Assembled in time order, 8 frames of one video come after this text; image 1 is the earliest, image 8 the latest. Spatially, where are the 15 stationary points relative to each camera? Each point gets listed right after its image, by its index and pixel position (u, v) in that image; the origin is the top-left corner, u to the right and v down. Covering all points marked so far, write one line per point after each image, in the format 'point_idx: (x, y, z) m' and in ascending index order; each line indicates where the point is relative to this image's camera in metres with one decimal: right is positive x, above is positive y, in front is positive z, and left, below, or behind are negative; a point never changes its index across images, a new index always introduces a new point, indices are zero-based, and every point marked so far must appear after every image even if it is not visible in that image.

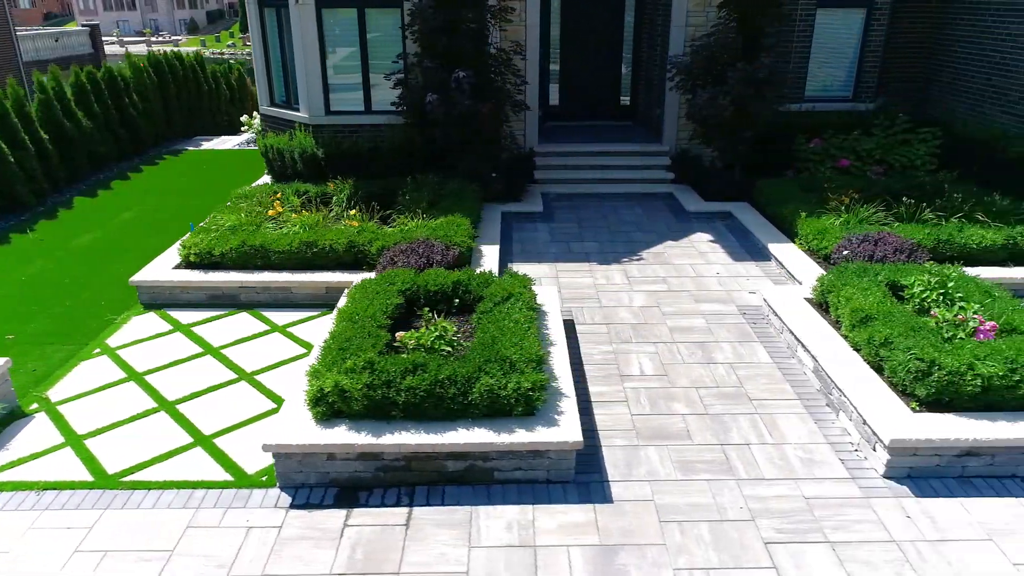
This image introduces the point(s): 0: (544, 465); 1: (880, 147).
0: (+0.2, -1.0, +4.1) m
1: (+4.3, +1.7, +8.7) m
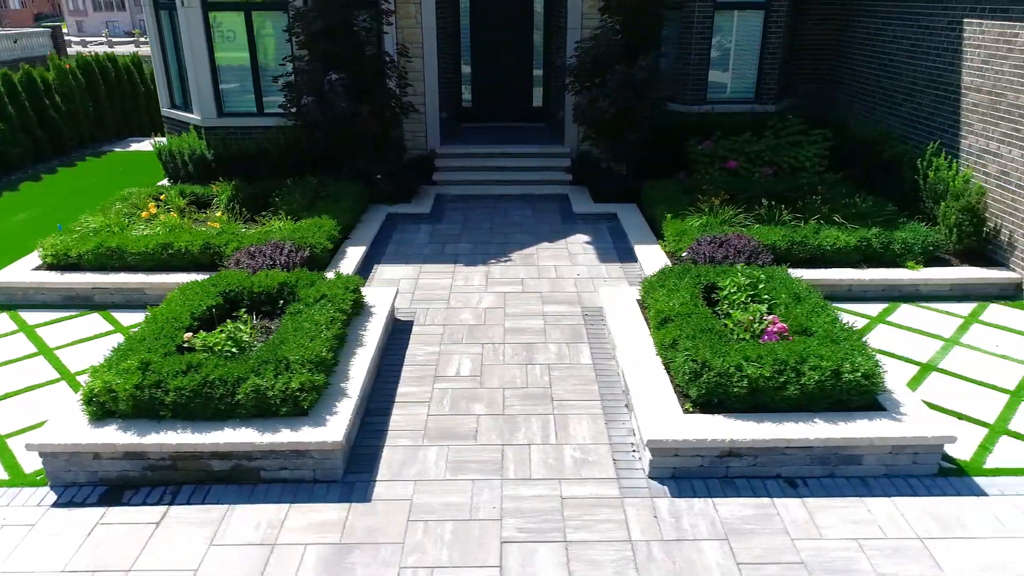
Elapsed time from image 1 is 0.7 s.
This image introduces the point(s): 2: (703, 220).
0: (-1.1, -1.0, +4.1) m
1: (+3.1, +1.7, +8.7) m
2: (+1.8, +0.6, +6.9) m
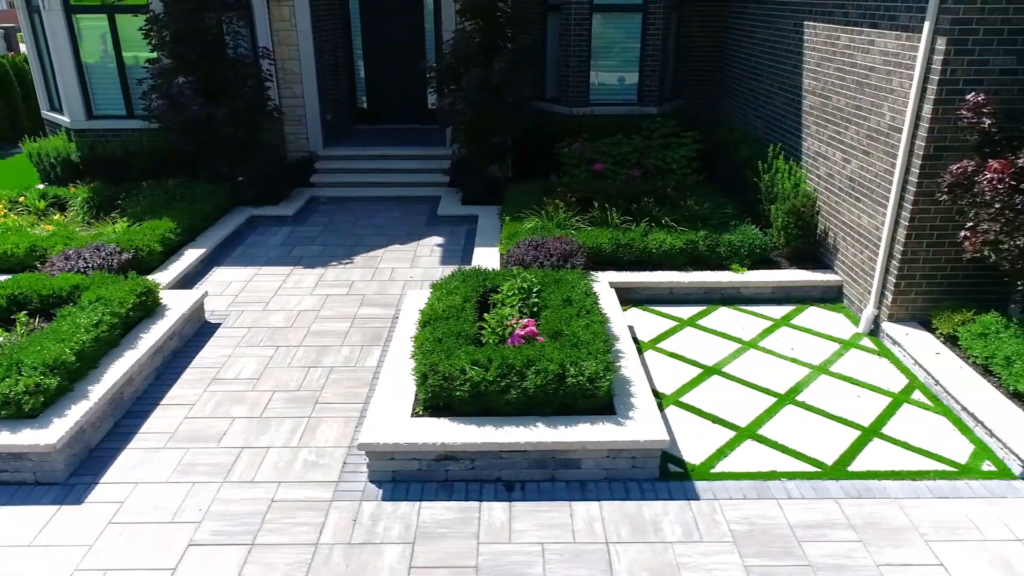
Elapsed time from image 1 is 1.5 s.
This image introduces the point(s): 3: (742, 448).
0: (-2.7, -1.0, +4.2) m
1: (+1.5, +1.6, +8.7) m
2: (+0.2, +0.6, +7.0) m
3: (+1.4, -1.0, +4.5) m
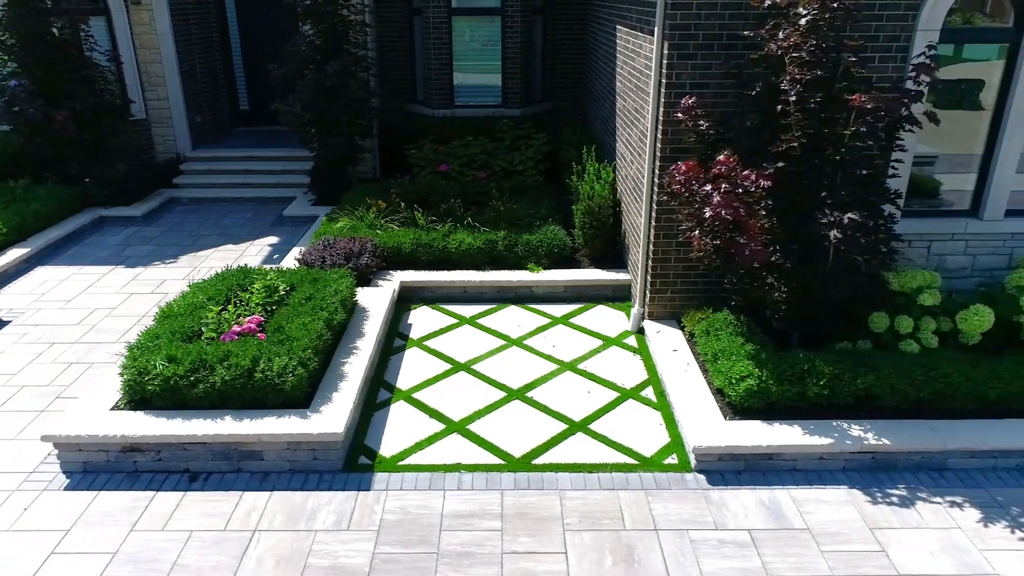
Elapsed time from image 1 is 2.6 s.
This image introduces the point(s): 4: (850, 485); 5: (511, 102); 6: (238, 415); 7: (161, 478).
0: (-4.6, -1.0, +4.3) m
1: (-0.3, +1.6, +8.9) m
2: (-1.6, +0.6, +7.1) m
3: (-0.4, -1.0, +4.7) m
4: (+2.0, -1.2, +4.3) m
5: (0.0, +2.5, +9.9) m
6: (-1.6, -0.8, +4.4) m
7: (-2.1, -1.1, +4.3) m
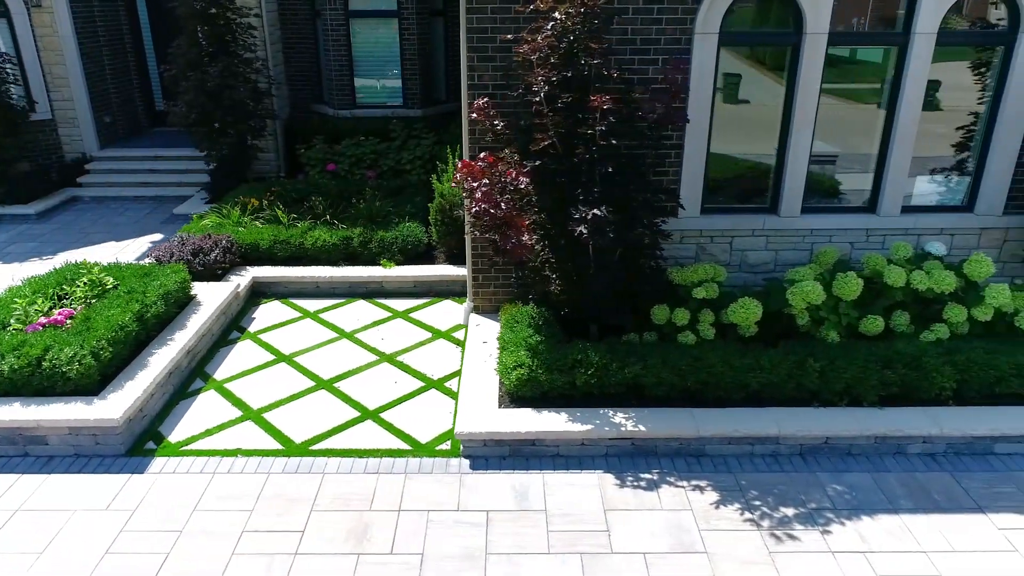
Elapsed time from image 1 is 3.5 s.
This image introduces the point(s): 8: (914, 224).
0: (-6.0, -1.0, +4.6) m
1: (-1.7, +1.7, +9.1) m
2: (-3.0, +0.7, +7.3) m
3: (-1.9, -0.9, +4.9) m
4: (+0.6, -1.1, +4.5) m
5: (-1.4, +2.5, +10.1) m
6: (-3.0, -0.7, +4.6) m
7: (-3.5, -1.1, +4.5) m
8: (+3.0, +0.5, +5.5) m
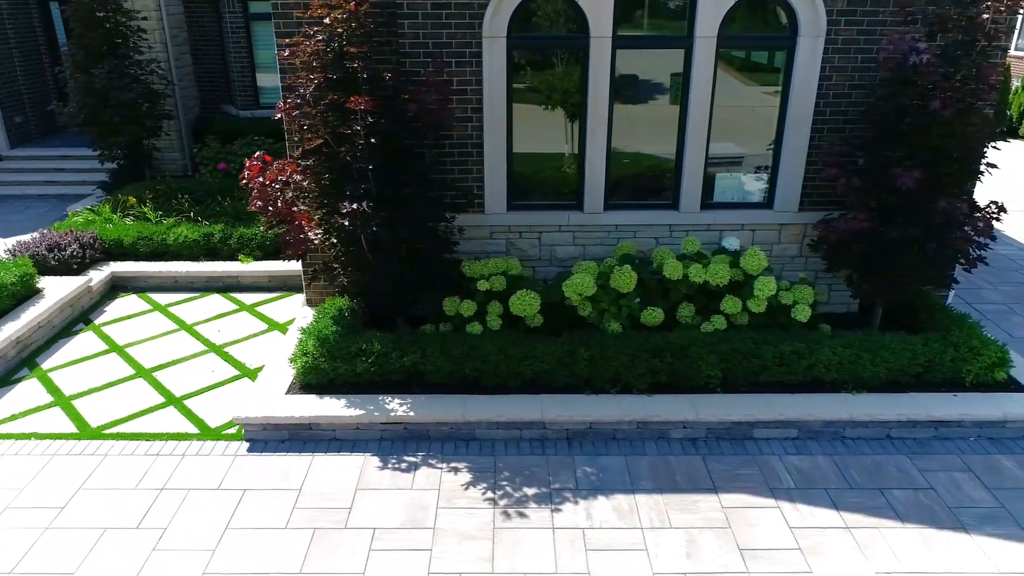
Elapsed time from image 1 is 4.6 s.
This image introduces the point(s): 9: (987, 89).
0: (-7.5, -0.9, +4.8) m
1: (-3.1, +1.7, +9.3) m
2: (-4.4, +0.7, +7.6) m
3: (-3.3, -0.9, +5.1) m
4: (-0.9, -1.1, +4.7) m
5: (-2.8, +2.6, +10.3) m
6: (-4.5, -0.7, +4.9) m
7: (-4.9, -1.0, +4.8) m
8: (+1.6, +0.5, +5.7) m
9: (+3.0, +1.3, +4.6) m
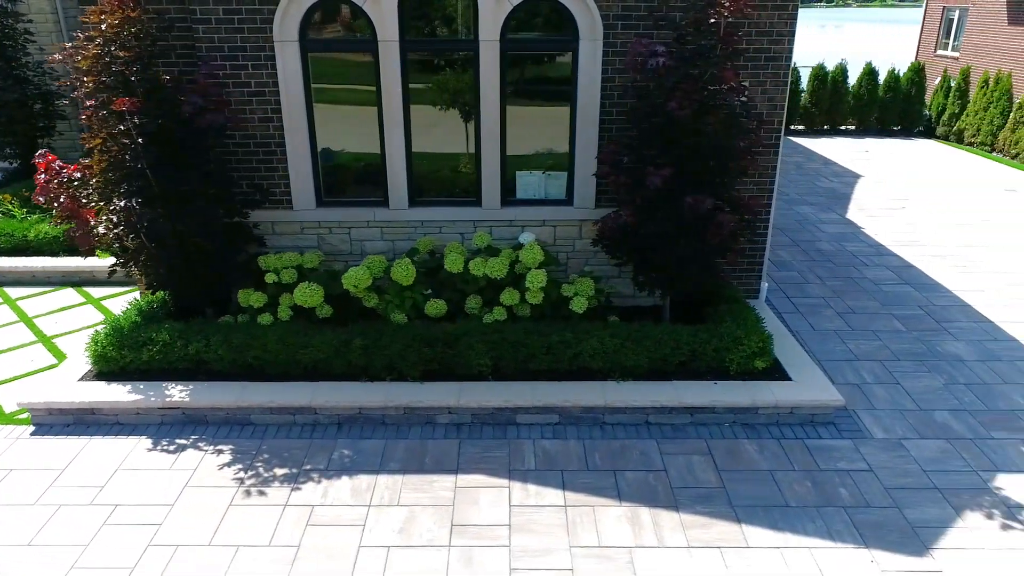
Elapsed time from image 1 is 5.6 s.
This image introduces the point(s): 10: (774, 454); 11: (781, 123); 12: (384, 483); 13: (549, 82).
0: (-9.0, -0.8, +5.1) m
1: (-4.6, +1.8, +9.6) m
2: (-6.0, +0.8, +7.8) m
3: (-4.9, -0.8, +5.4) m
4: (-2.4, -1.0, +5.0) m
5: (-4.3, +2.7, +10.6) m
6: (-6.1, -0.6, +5.1) m
7: (-6.5, -1.0, +5.1) m
8: (0.0, +0.6, +6.0) m
9: (+1.4, +1.3, +4.8) m
10: (+1.7, -1.1, +4.8) m
11: (+2.2, +1.4, +6.0) m
12: (-0.8, -1.2, +4.5) m
13: (+0.3, +1.6, +5.7) m
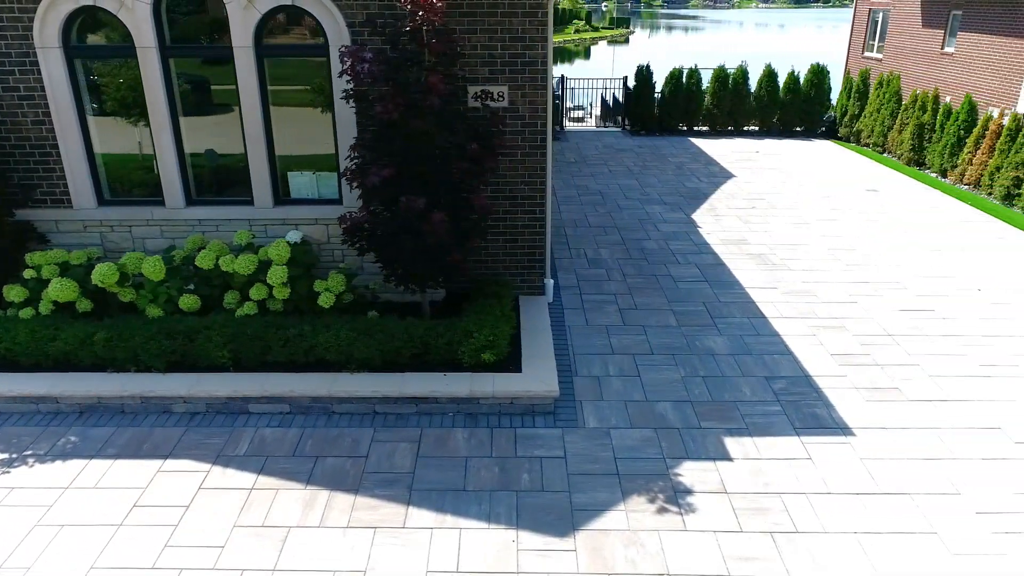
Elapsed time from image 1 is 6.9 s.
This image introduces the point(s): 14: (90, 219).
0: (-11.0, -0.8, +5.4) m
1: (-6.5, +1.8, +9.9) m
2: (-7.9, +0.8, +8.1) m
3: (-6.8, -0.8, +5.7) m
4: (-4.4, -1.0, +5.2) m
5: (-6.2, +2.7, +10.9) m
6: (-8.0, -0.6, +5.4) m
7: (-8.4, -0.9, +5.4) m
8: (-1.9, +0.6, +6.2) m
9: (-0.5, +1.3, +5.0) m
10: (-0.2, -1.1, +5.1) m
11: (+0.3, +1.4, +6.2) m
12: (-2.7, -1.2, +4.8) m
13: (-1.6, +1.6, +6.0) m
14: (-3.6, +0.6, +6.2) m
